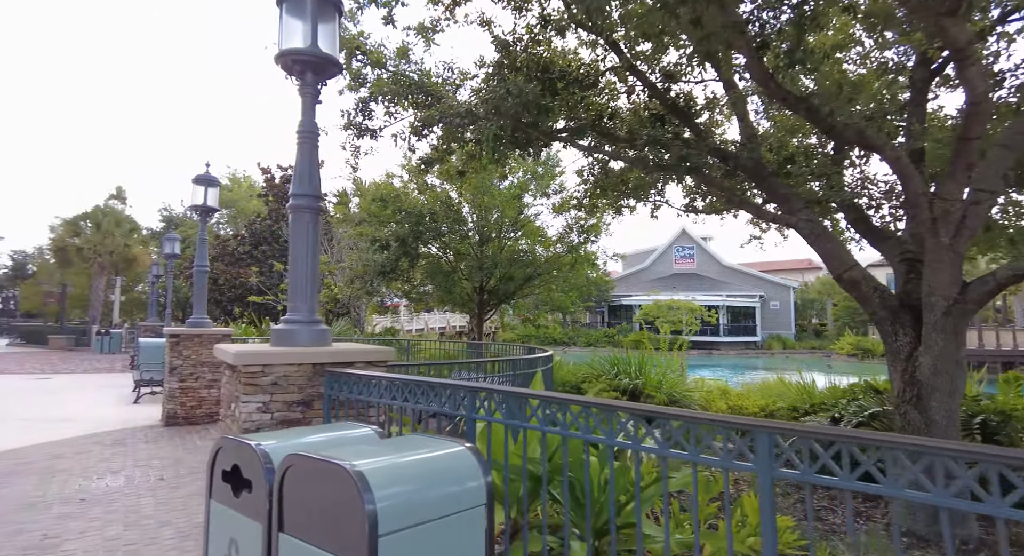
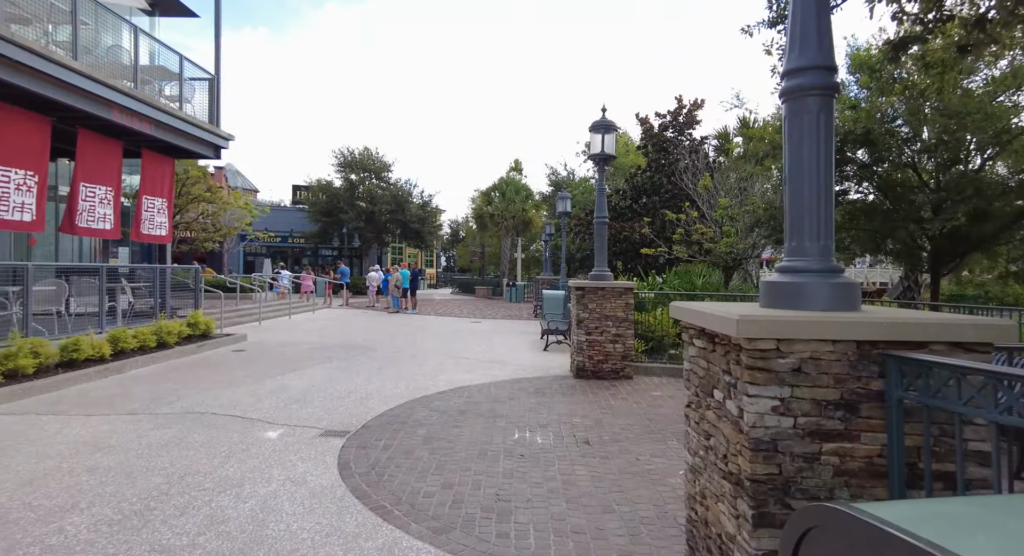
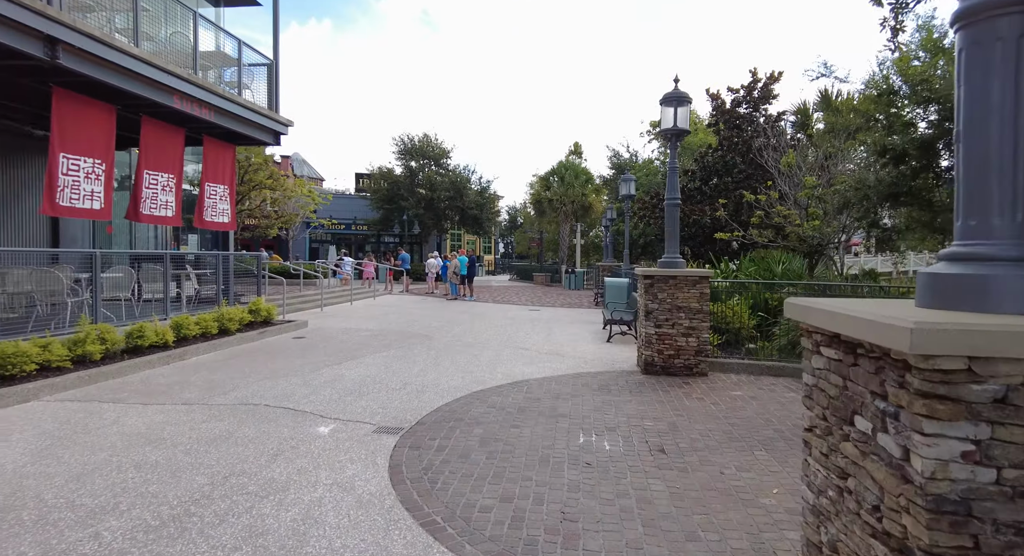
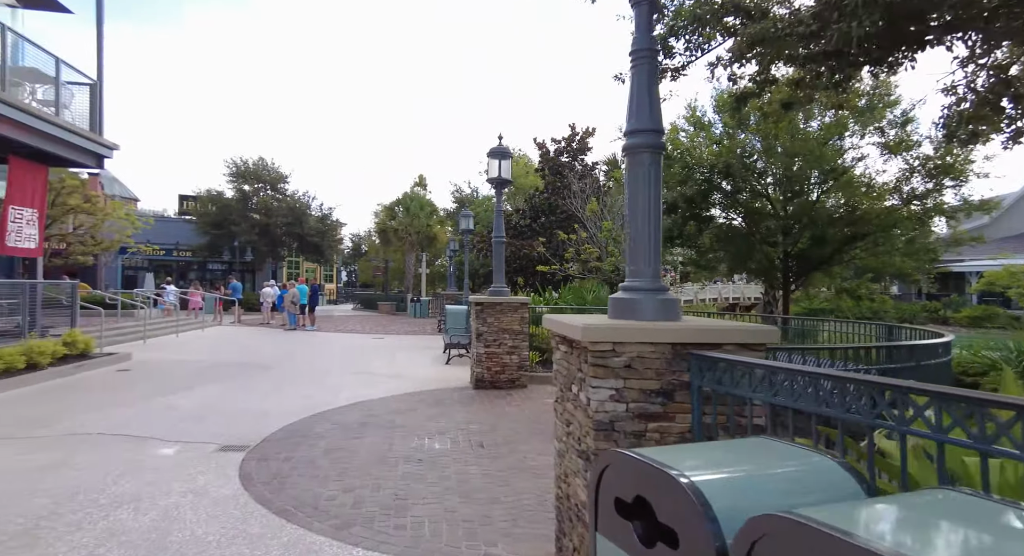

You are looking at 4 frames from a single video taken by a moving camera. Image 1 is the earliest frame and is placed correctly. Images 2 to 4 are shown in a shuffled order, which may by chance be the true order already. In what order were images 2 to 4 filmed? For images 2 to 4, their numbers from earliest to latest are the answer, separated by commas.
4, 2, 3
